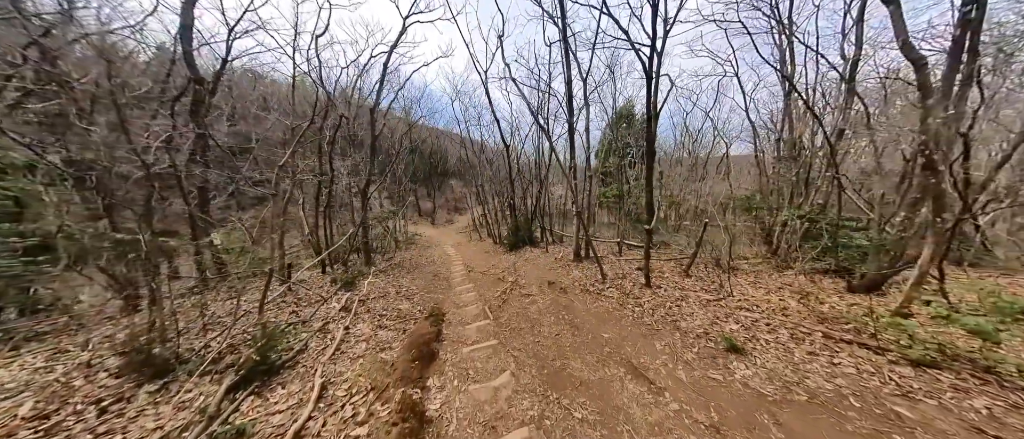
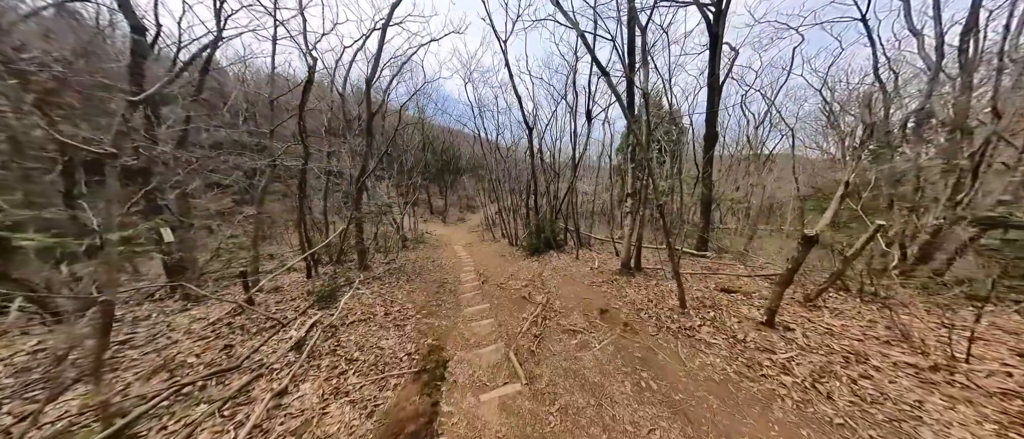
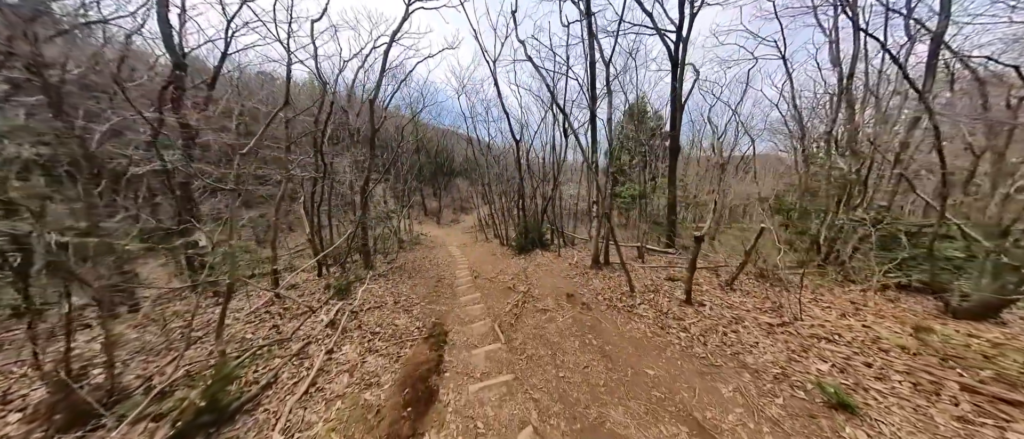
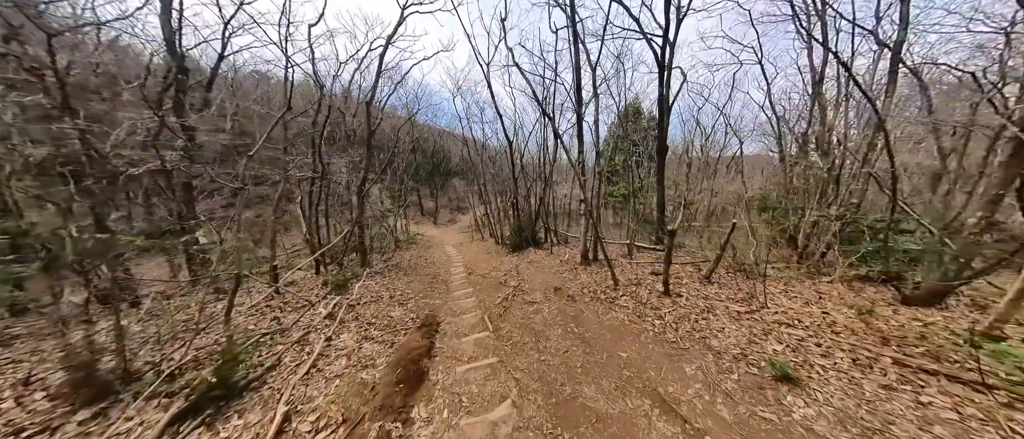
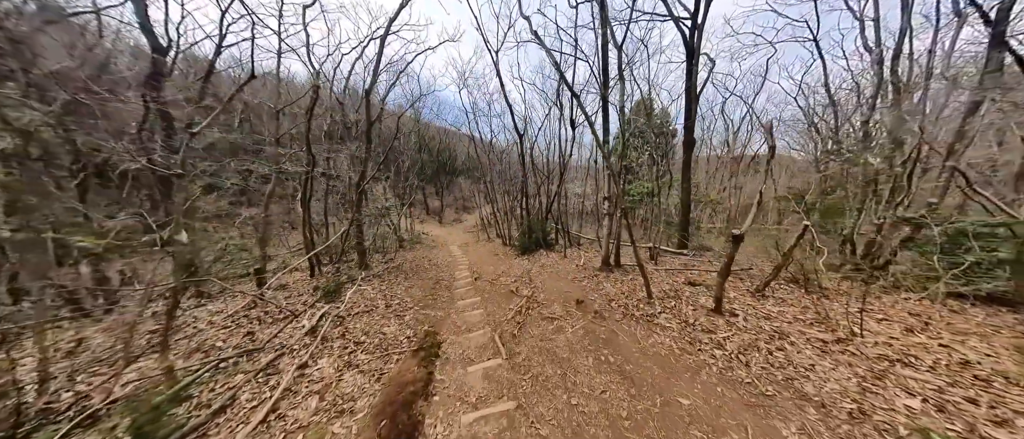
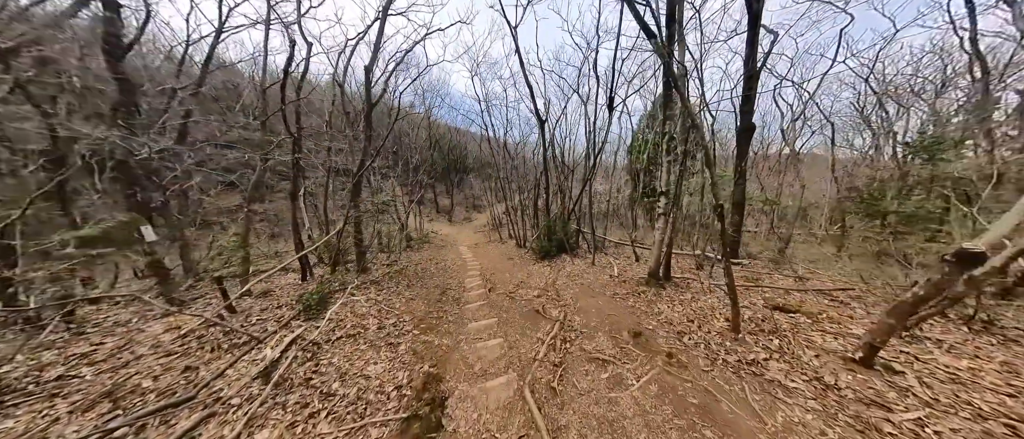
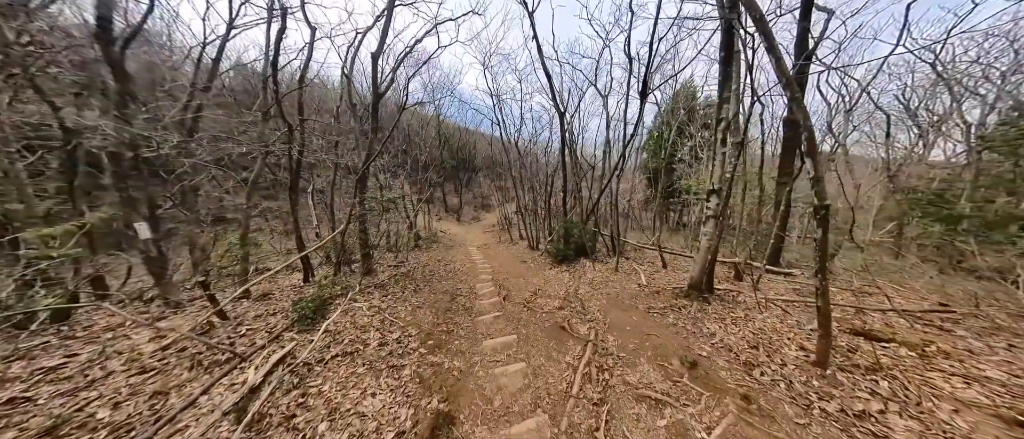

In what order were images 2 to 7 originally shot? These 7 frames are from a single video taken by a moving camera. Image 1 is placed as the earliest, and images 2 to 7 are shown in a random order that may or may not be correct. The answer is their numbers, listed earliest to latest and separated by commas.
4, 3, 5, 2, 6, 7
